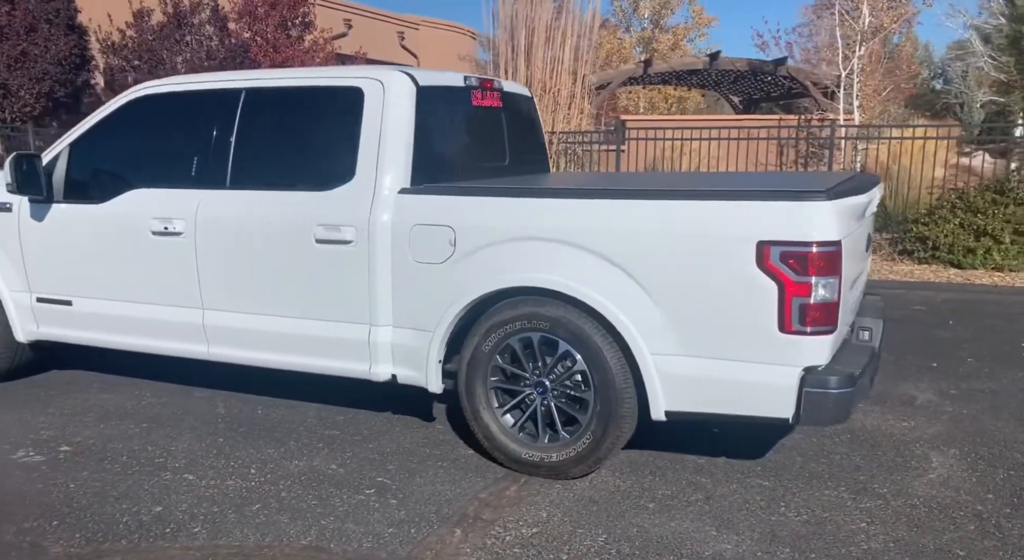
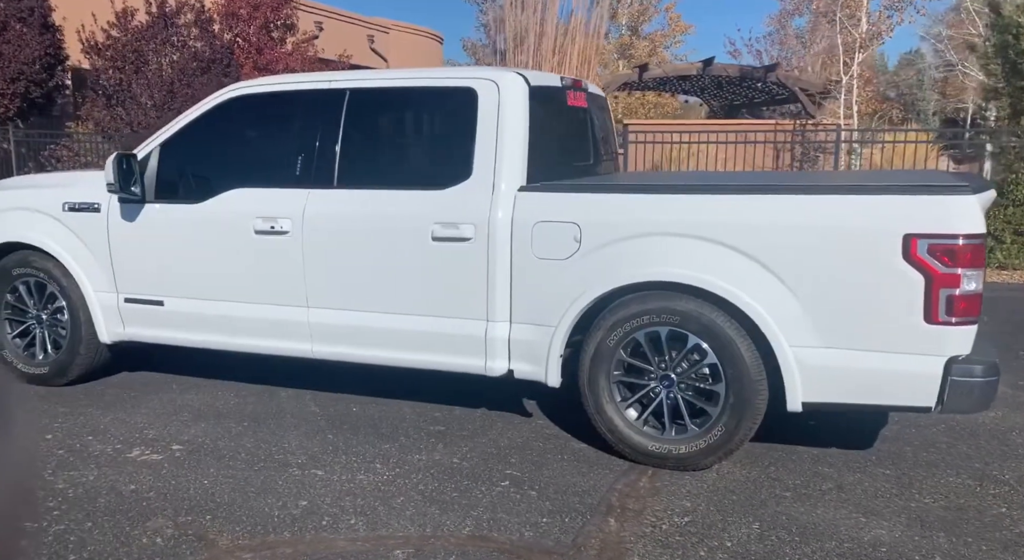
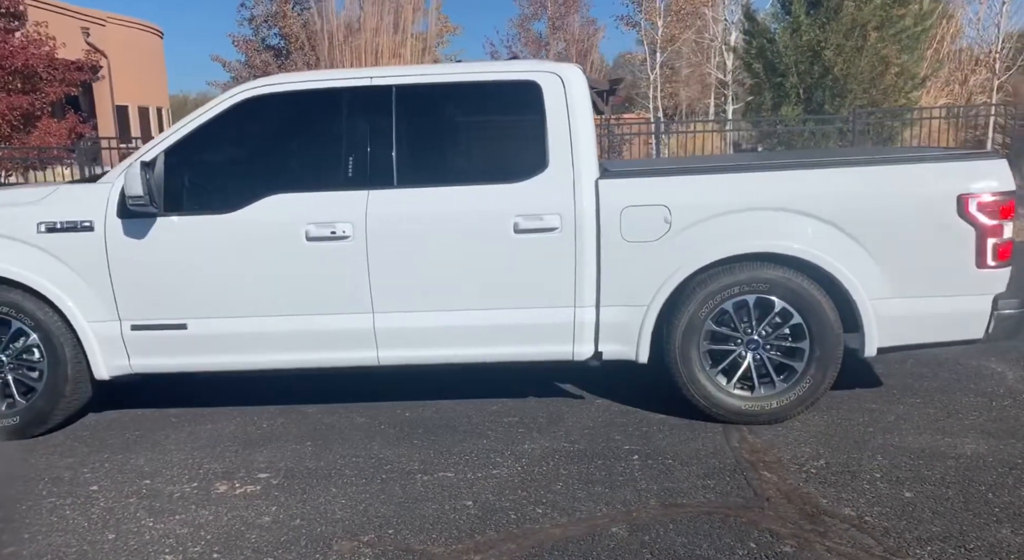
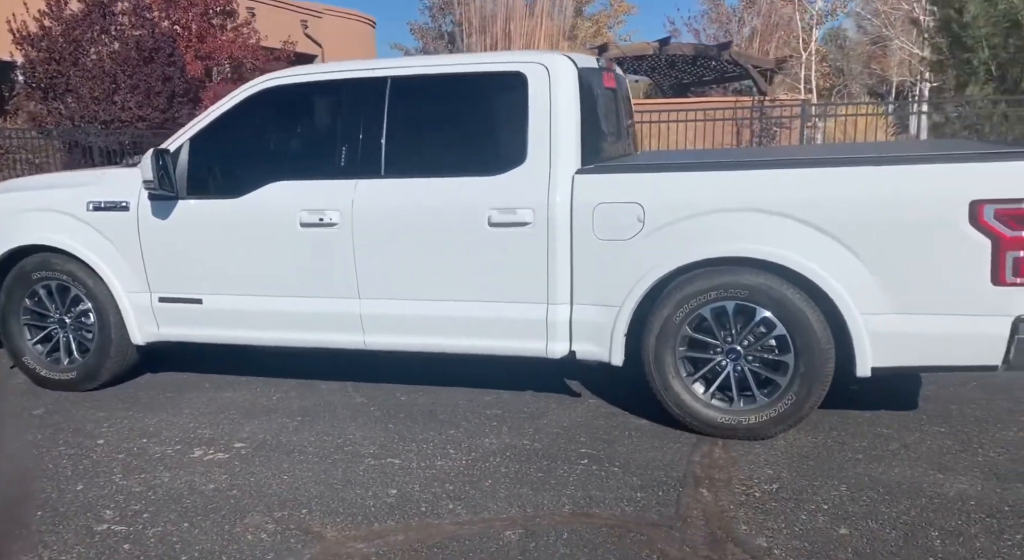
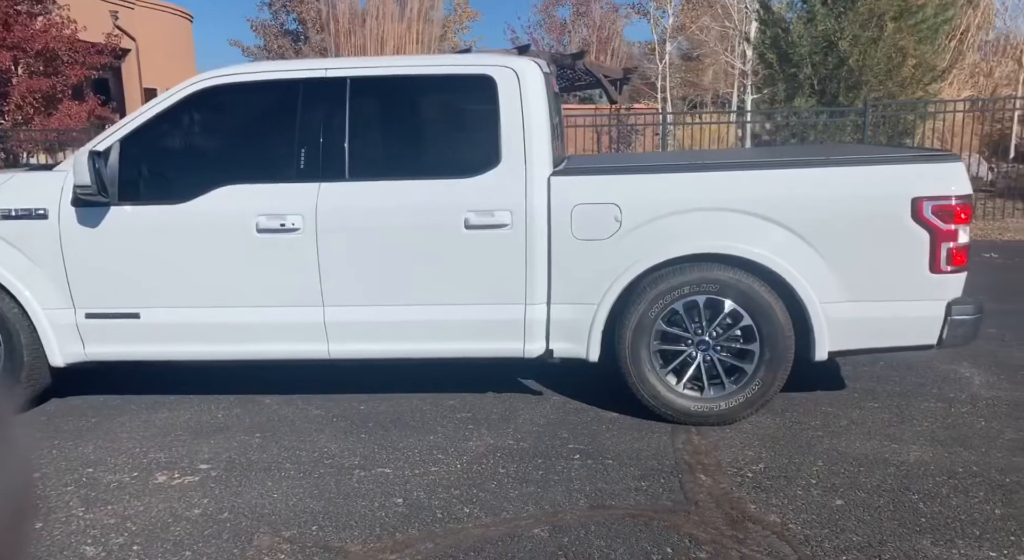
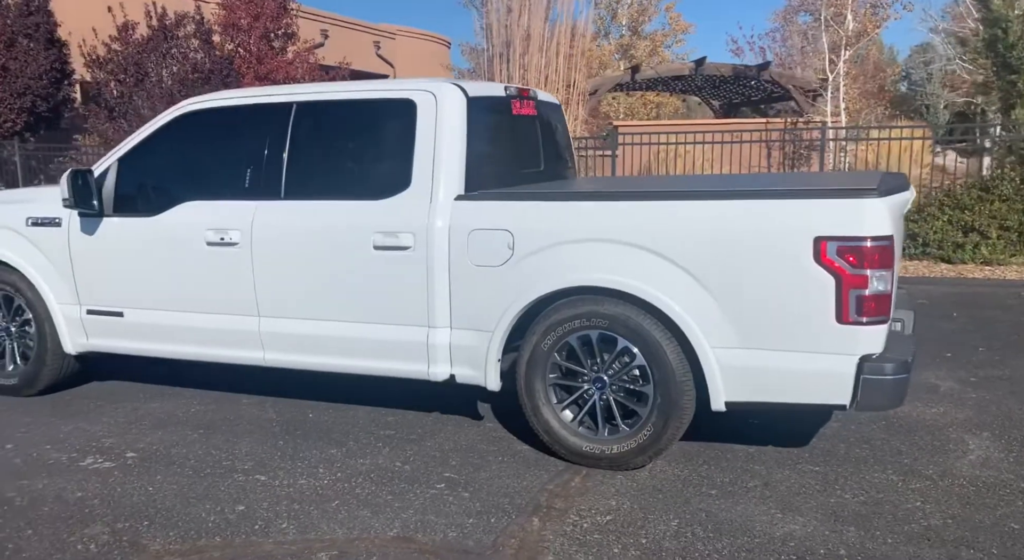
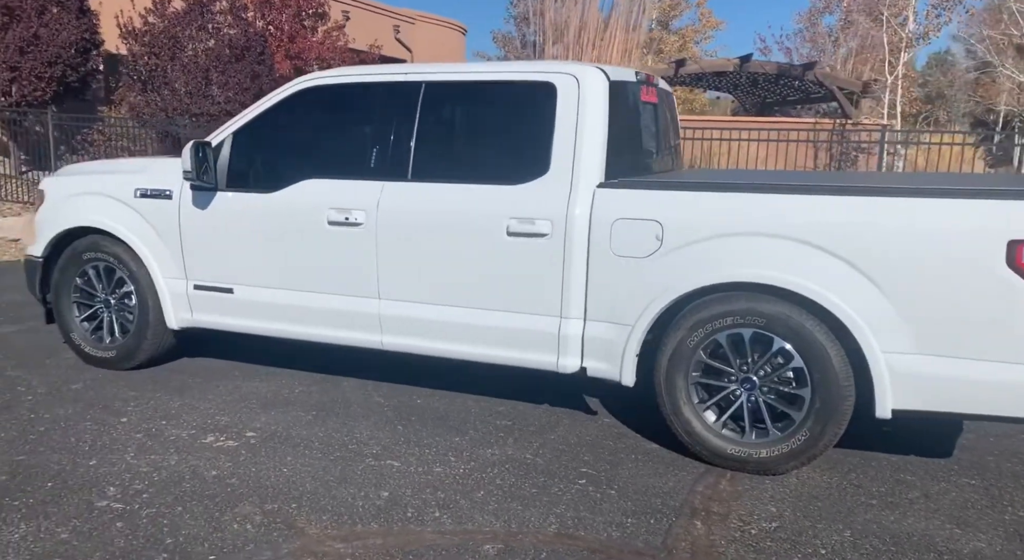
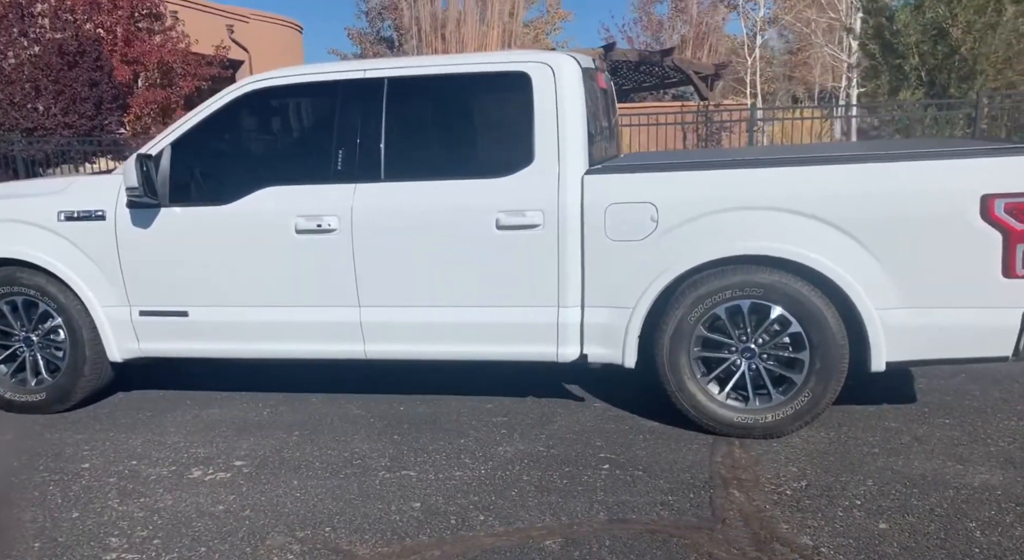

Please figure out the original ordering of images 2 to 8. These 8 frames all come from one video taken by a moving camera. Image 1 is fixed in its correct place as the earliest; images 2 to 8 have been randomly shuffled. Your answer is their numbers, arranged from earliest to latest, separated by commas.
6, 2, 7, 4, 8, 5, 3
